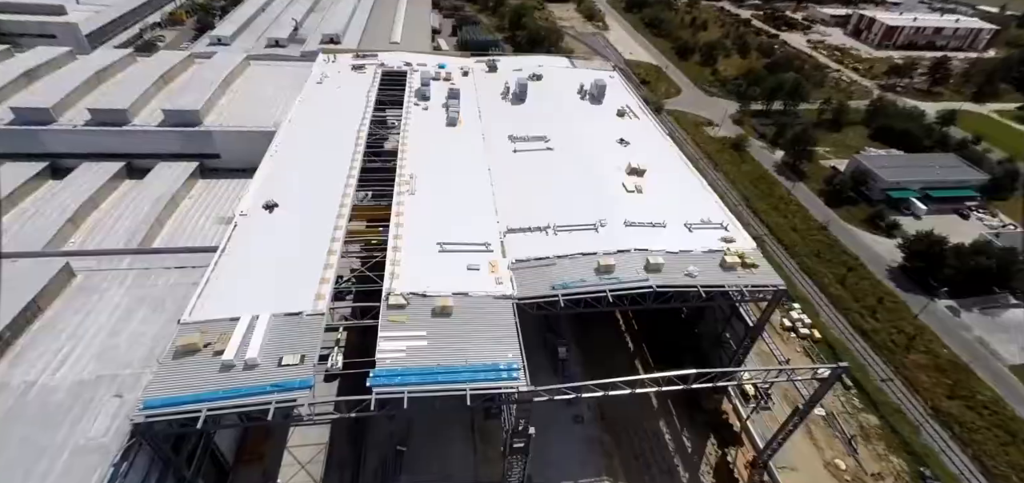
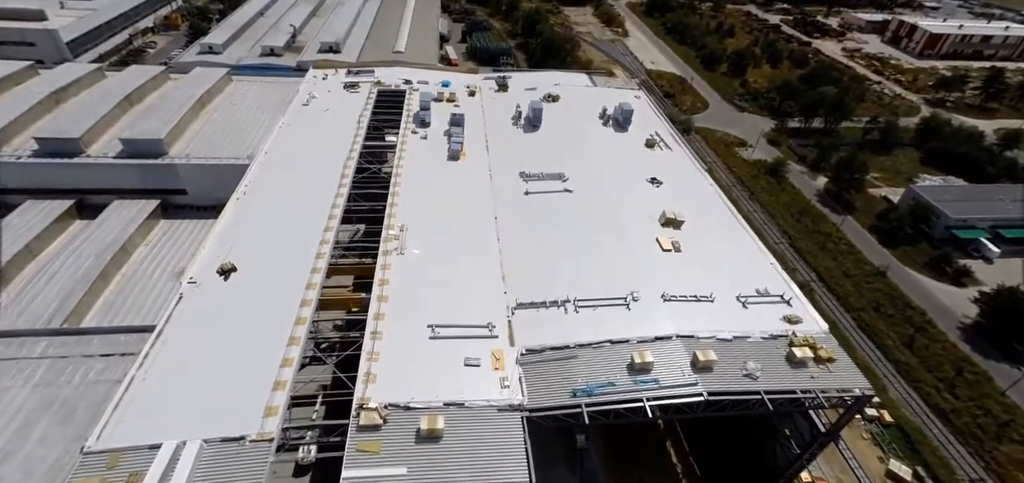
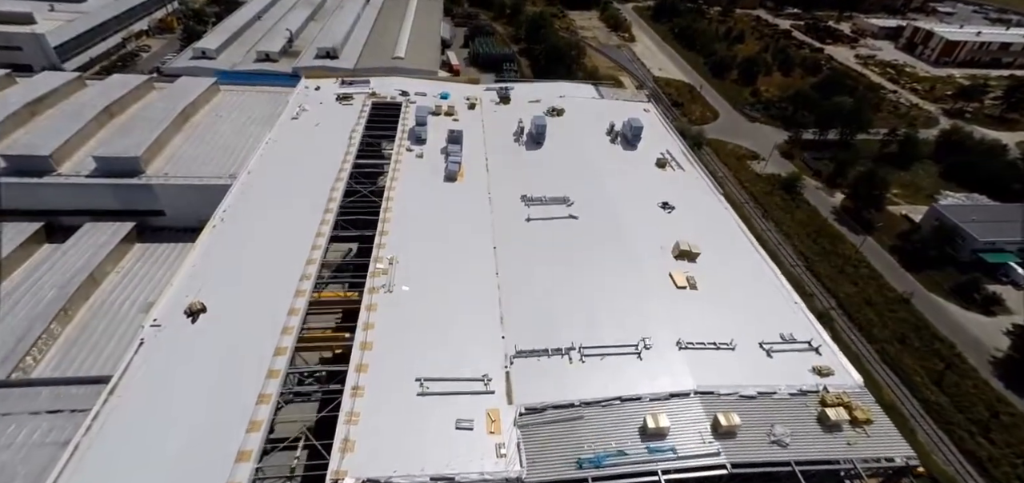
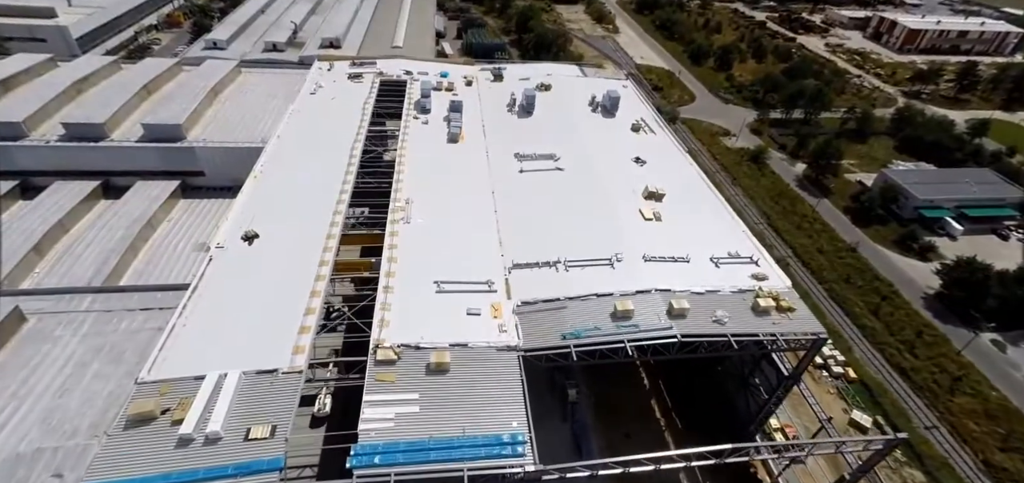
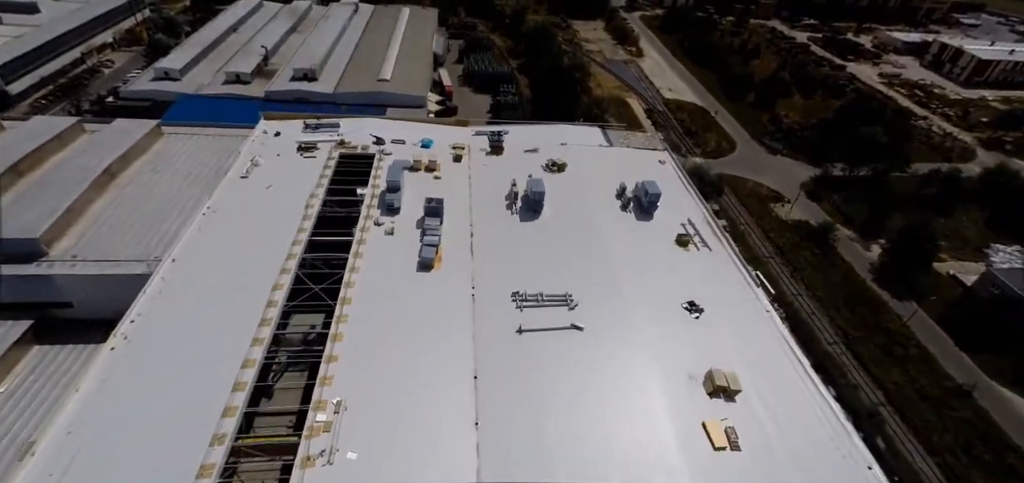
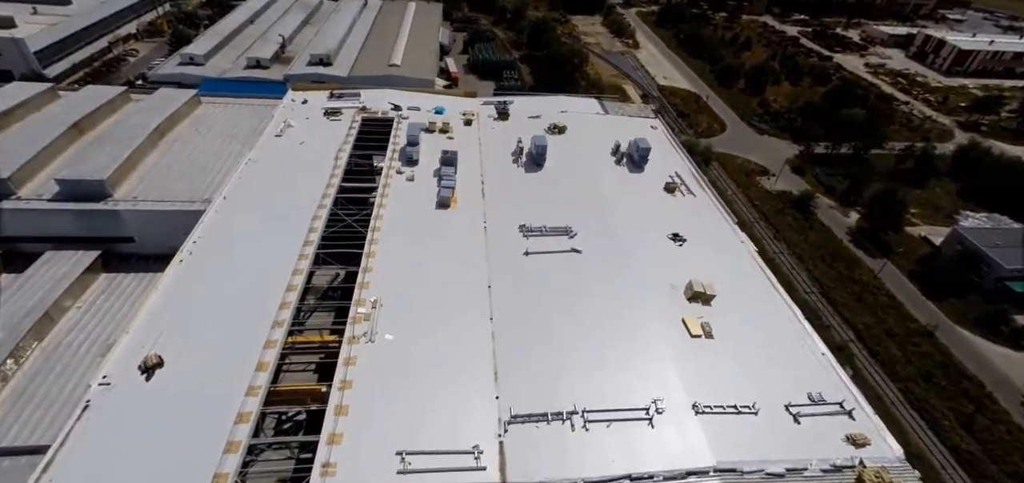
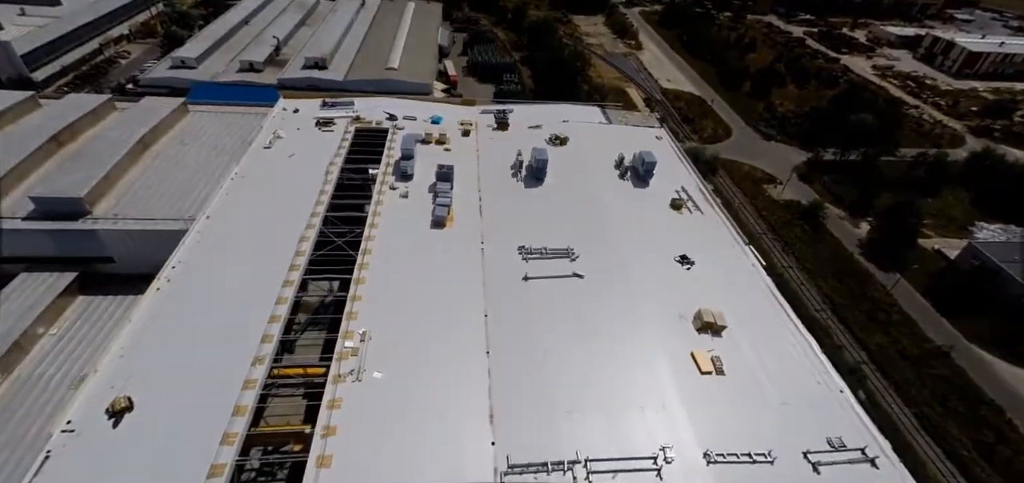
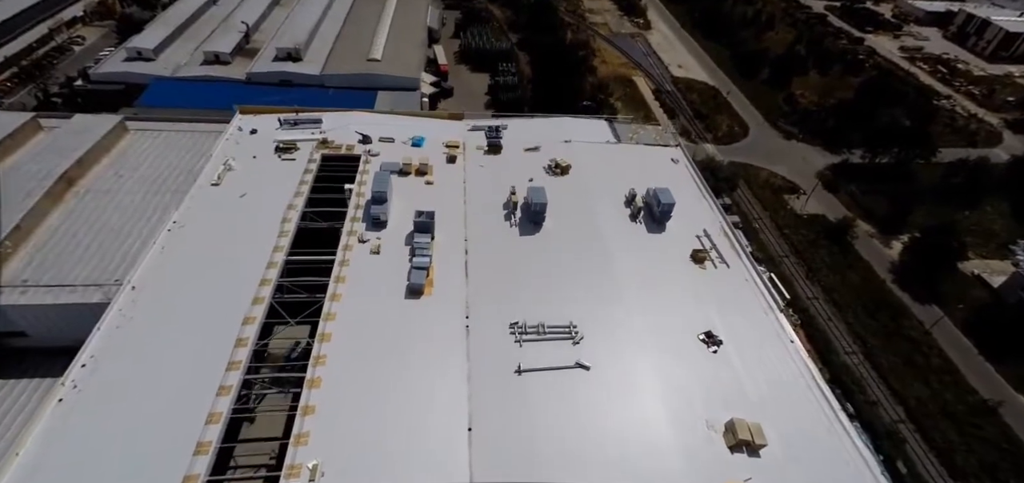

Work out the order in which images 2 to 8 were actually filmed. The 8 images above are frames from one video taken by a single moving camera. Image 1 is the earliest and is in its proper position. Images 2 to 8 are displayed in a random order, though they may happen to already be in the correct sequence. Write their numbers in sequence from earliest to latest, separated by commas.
4, 2, 3, 6, 7, 5, 8
